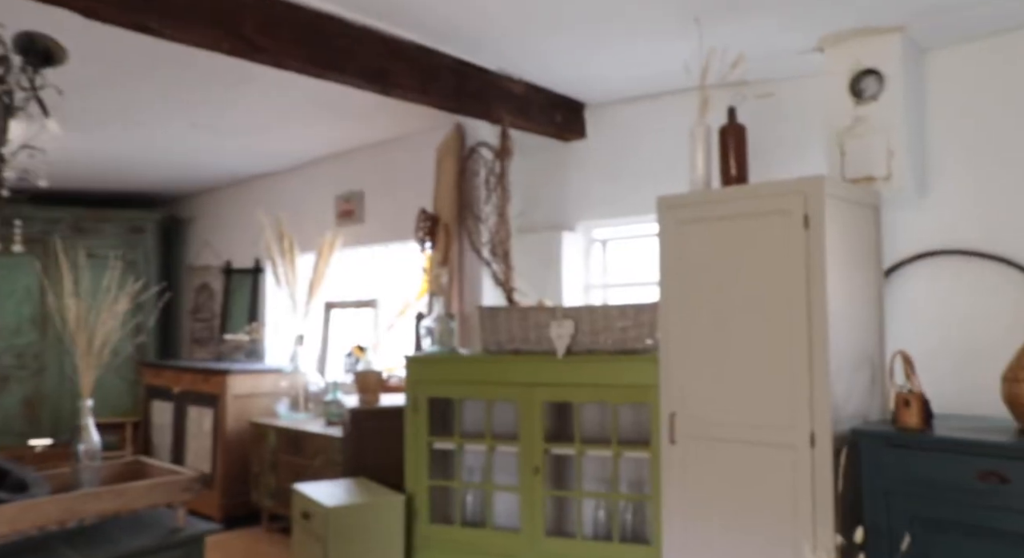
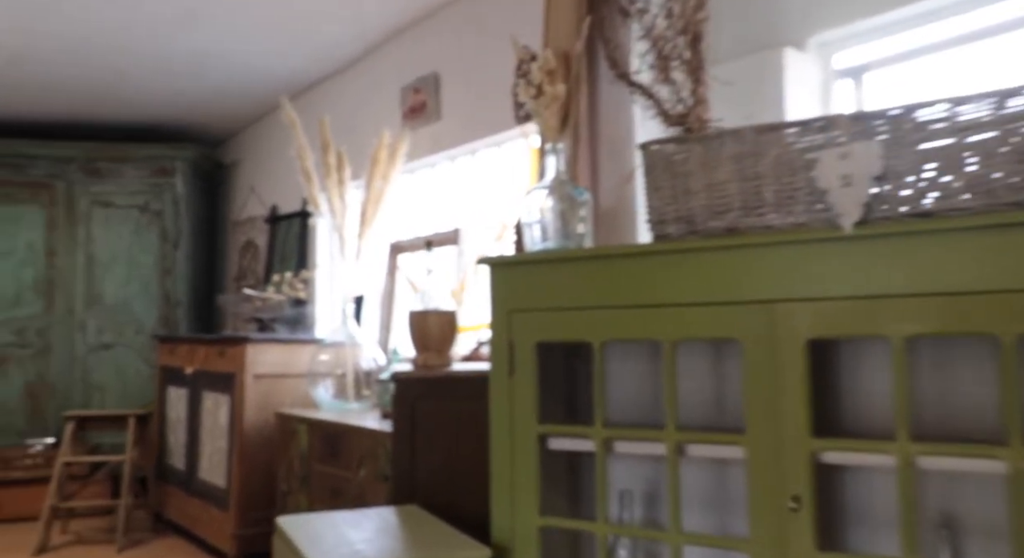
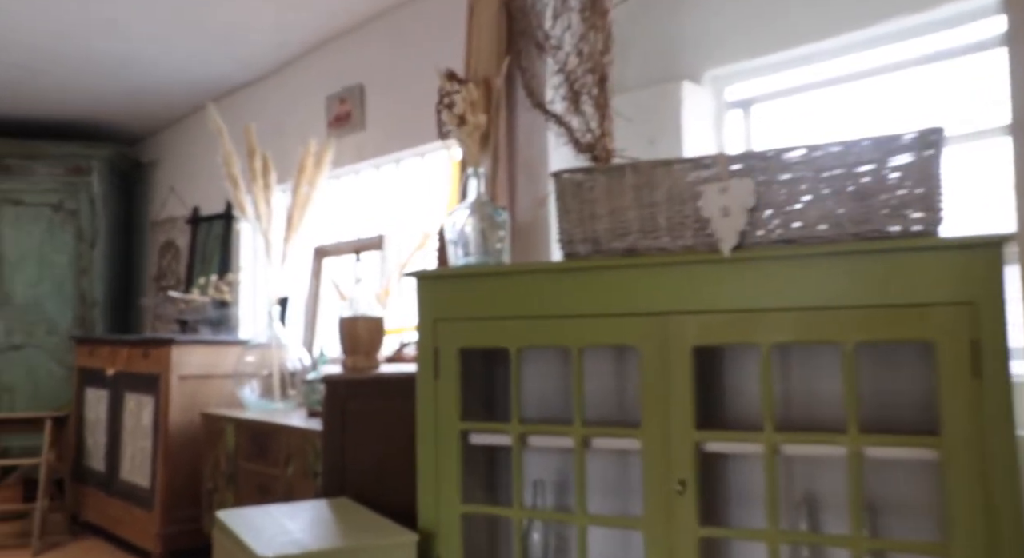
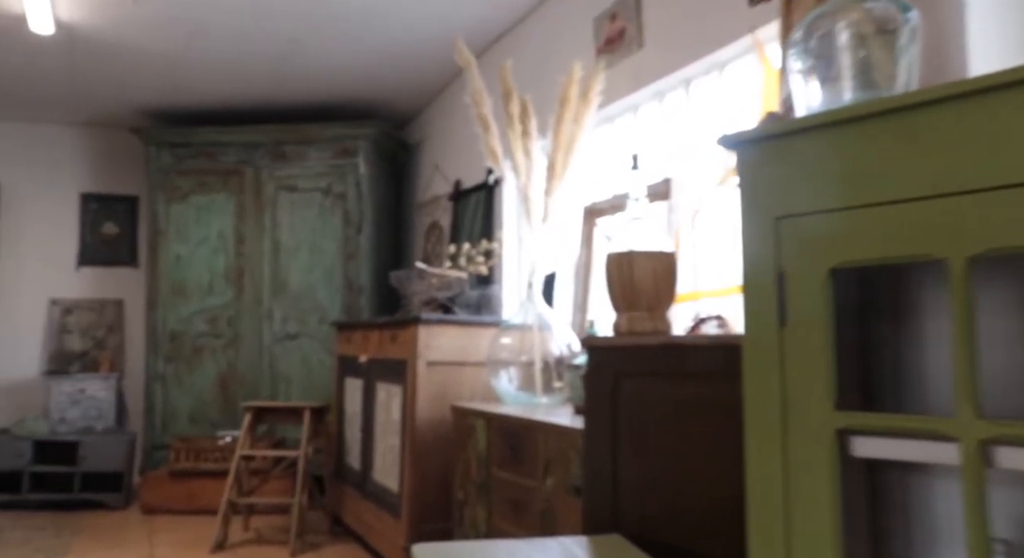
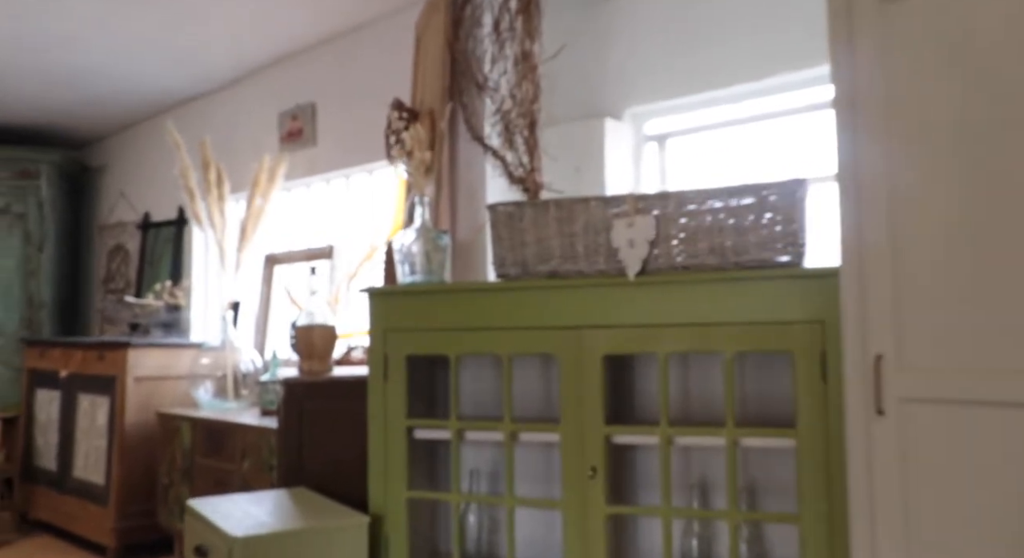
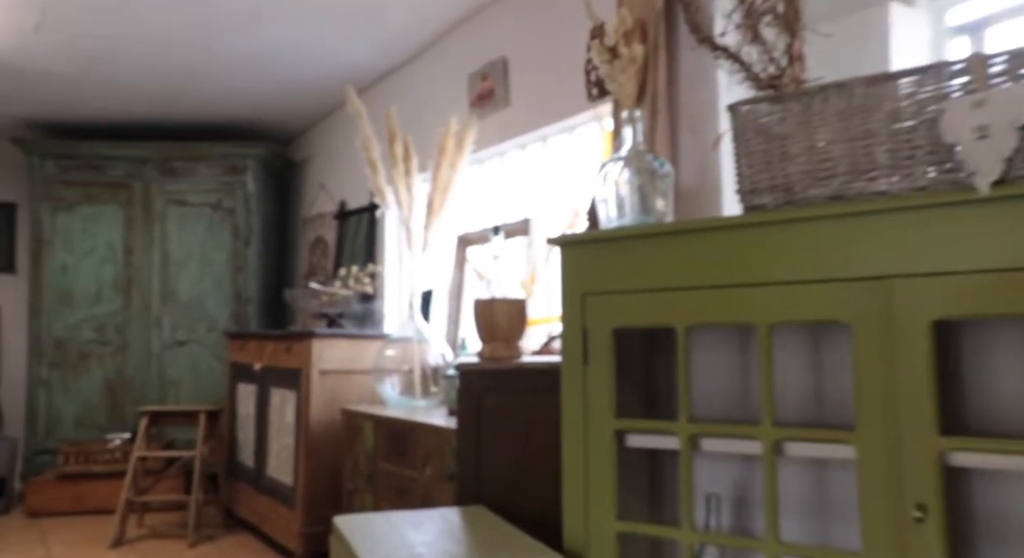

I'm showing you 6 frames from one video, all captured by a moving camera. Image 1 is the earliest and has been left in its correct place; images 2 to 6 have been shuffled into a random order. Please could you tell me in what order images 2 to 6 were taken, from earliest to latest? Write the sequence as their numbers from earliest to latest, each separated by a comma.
5, 3, 2, 6, 4
